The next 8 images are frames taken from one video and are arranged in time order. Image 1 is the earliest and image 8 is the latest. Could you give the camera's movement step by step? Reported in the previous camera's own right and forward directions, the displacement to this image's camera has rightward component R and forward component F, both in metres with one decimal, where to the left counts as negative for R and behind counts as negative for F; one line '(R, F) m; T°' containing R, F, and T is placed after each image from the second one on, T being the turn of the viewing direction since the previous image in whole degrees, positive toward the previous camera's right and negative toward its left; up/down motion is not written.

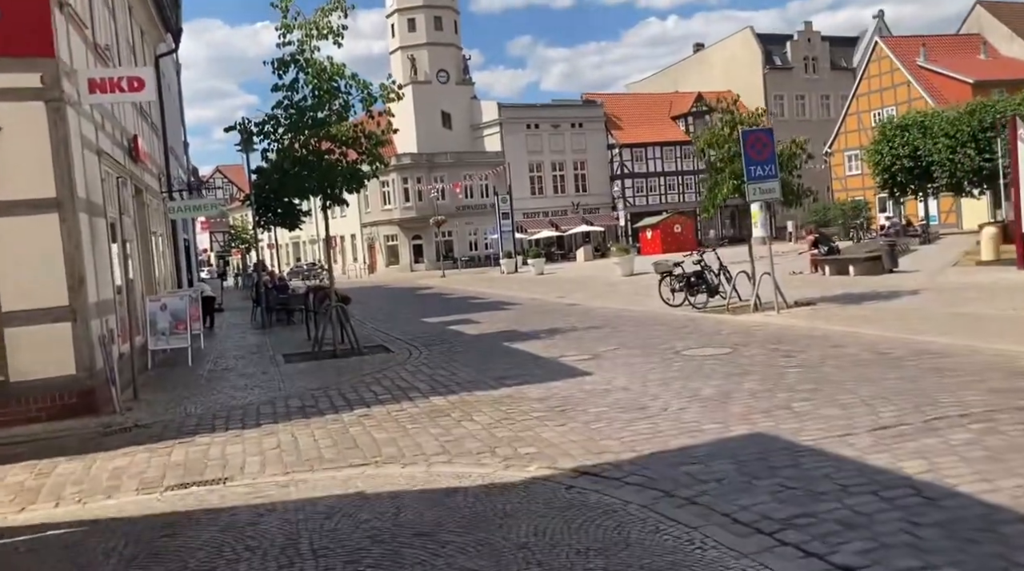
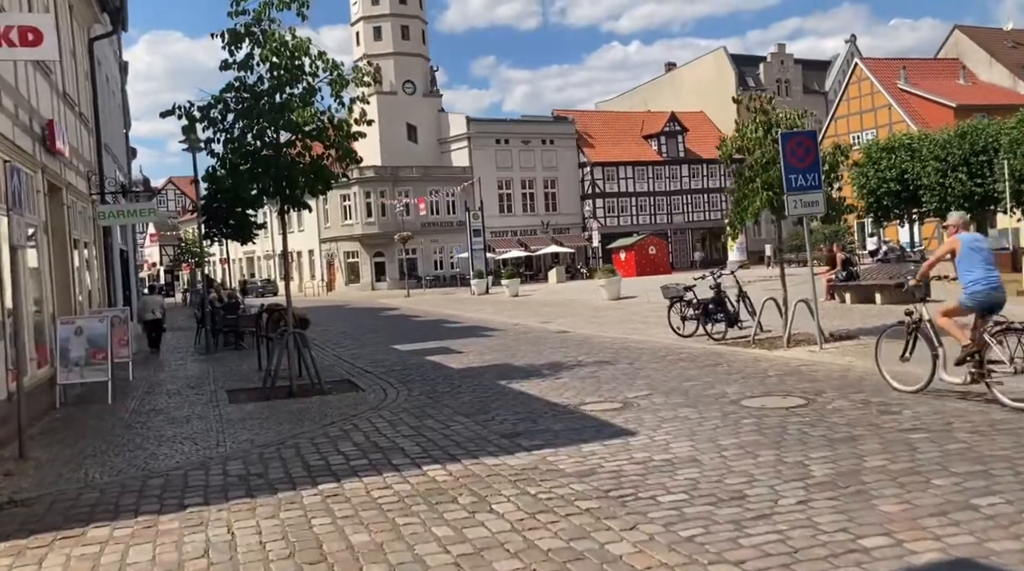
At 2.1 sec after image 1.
(-0.5, +2.6) m; +3°
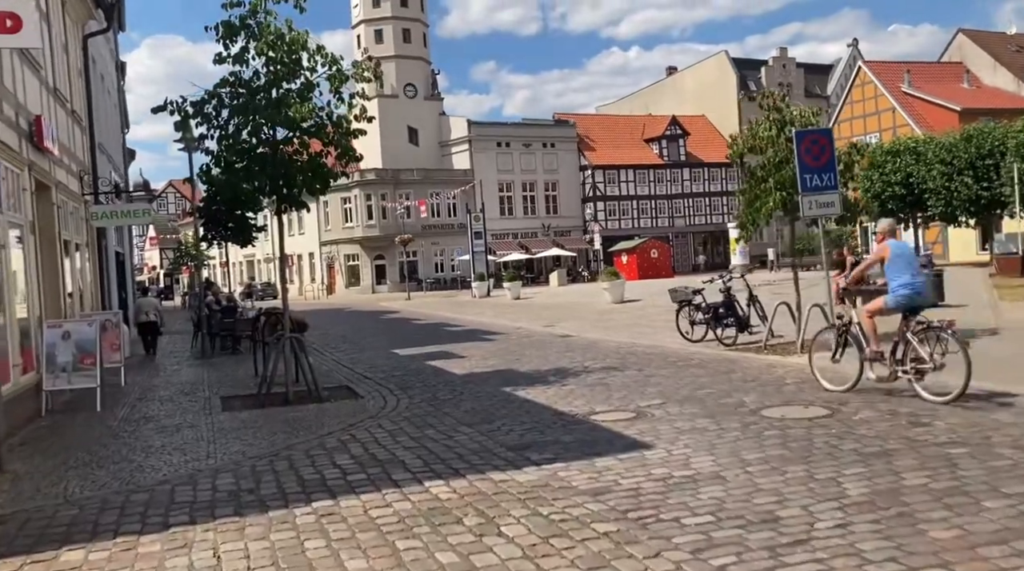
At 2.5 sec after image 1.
(-0.1, +0.5) m; 0°
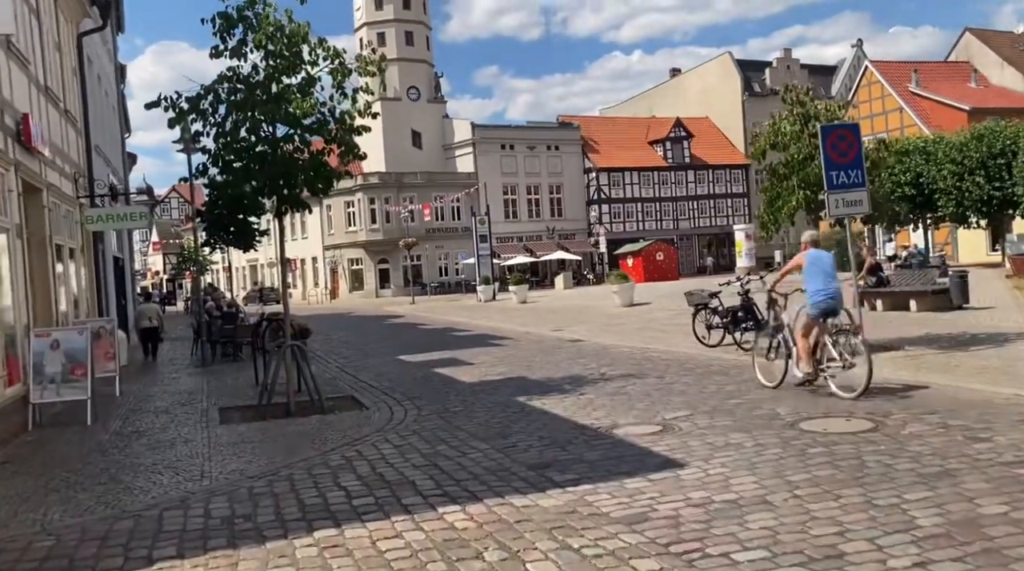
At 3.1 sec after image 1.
(-0.1, +0.6) m; 0°
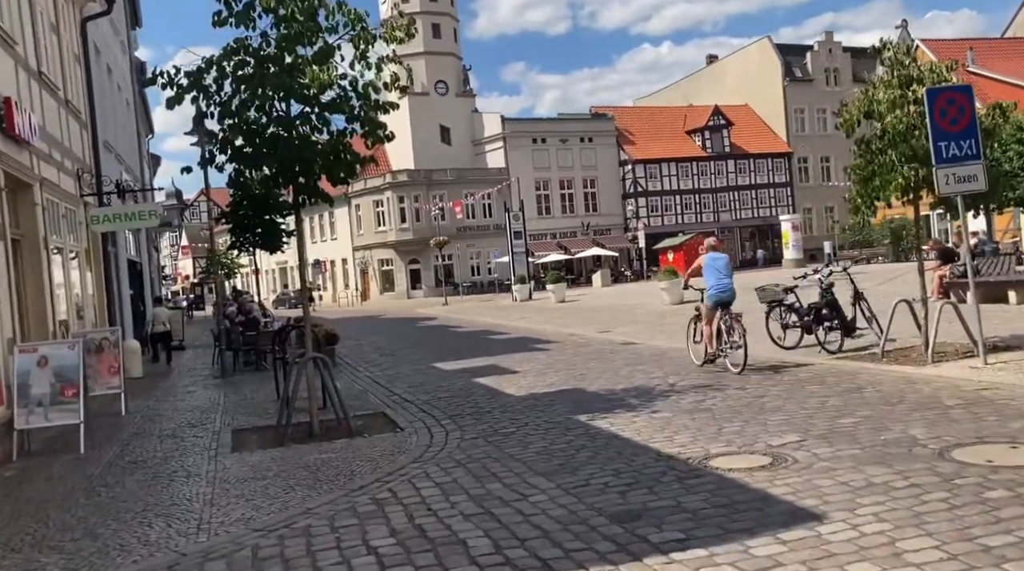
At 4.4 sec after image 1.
(-0.3, +1.6) m; -2°
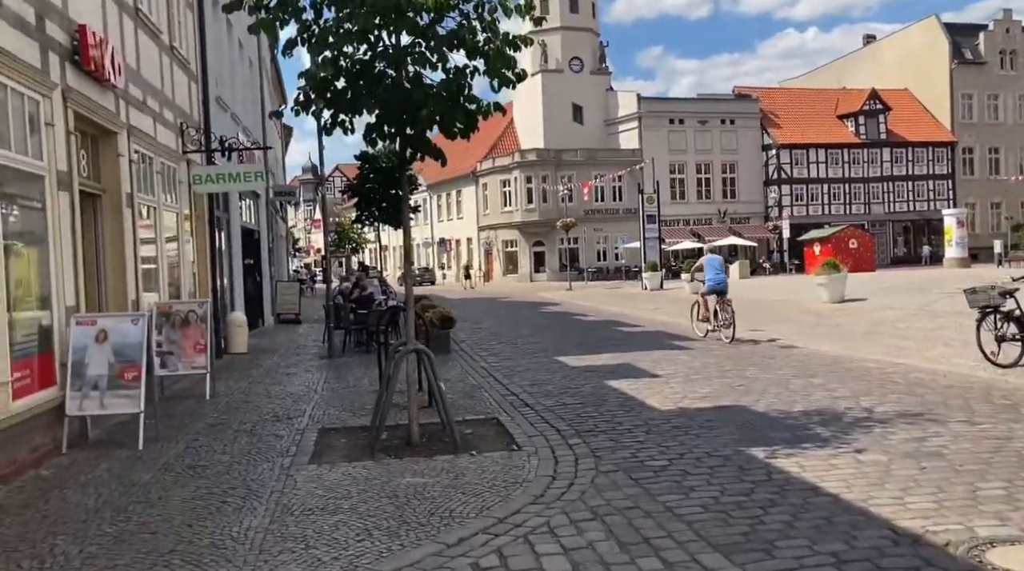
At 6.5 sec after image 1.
(-0.3, +2.1) m; -8°
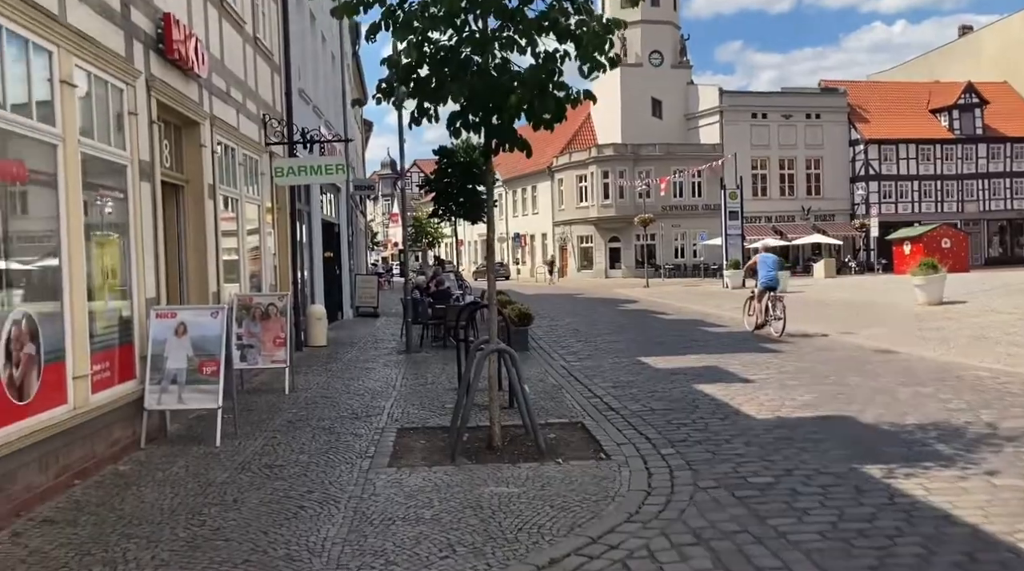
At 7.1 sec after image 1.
(-0.1, +0.4) m; -4°
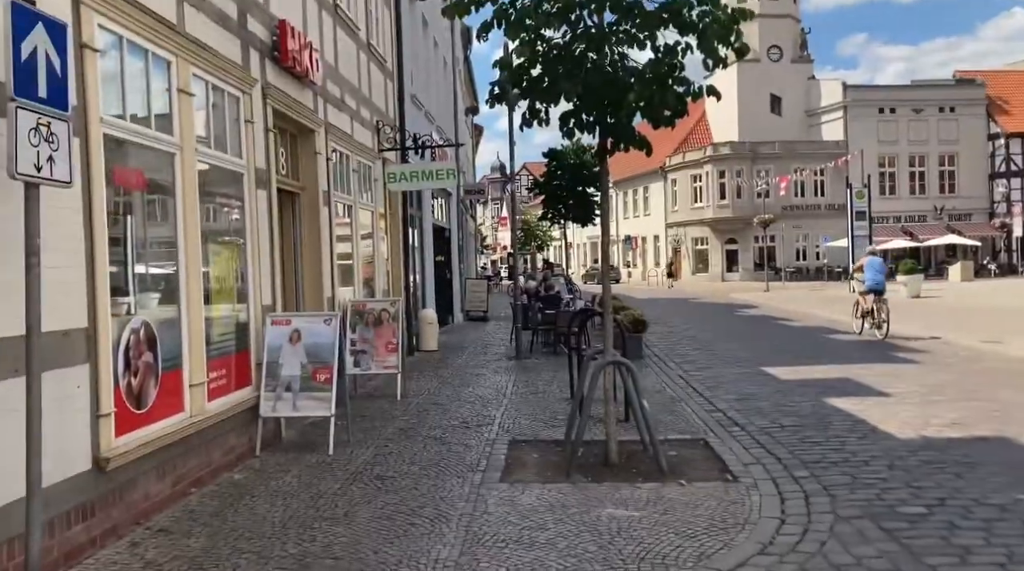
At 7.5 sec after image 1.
(0.0, +0.4) m; -7°
